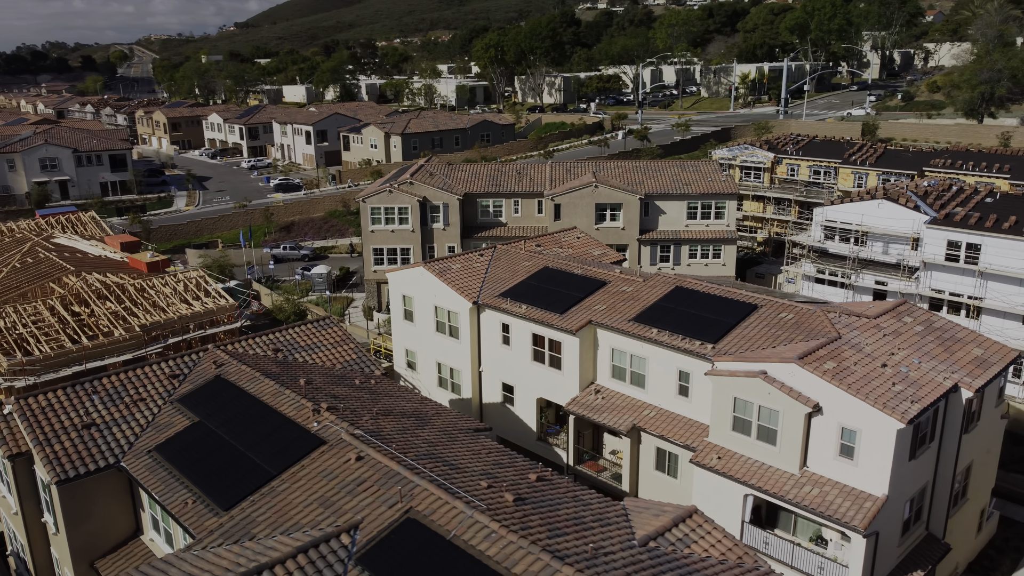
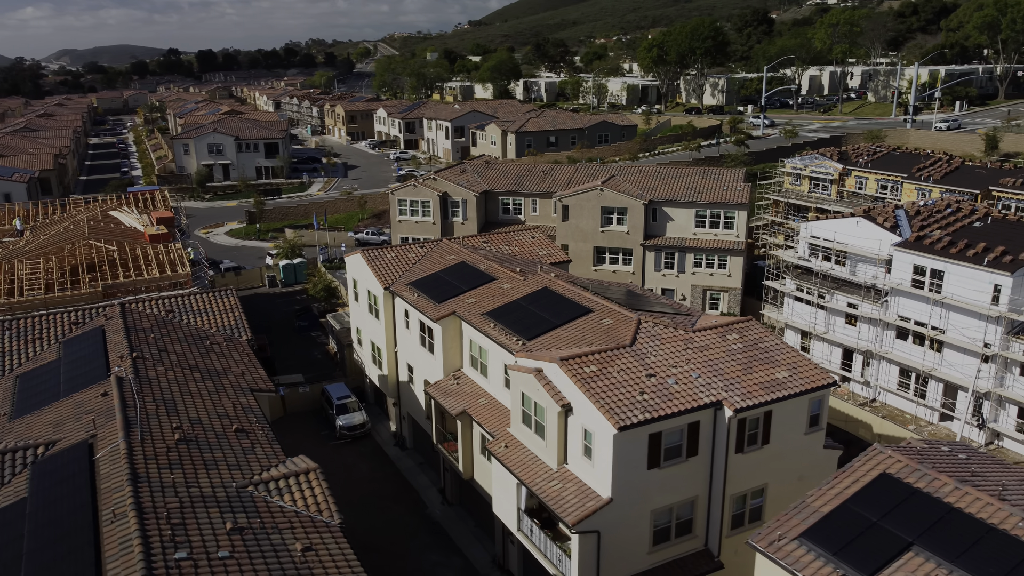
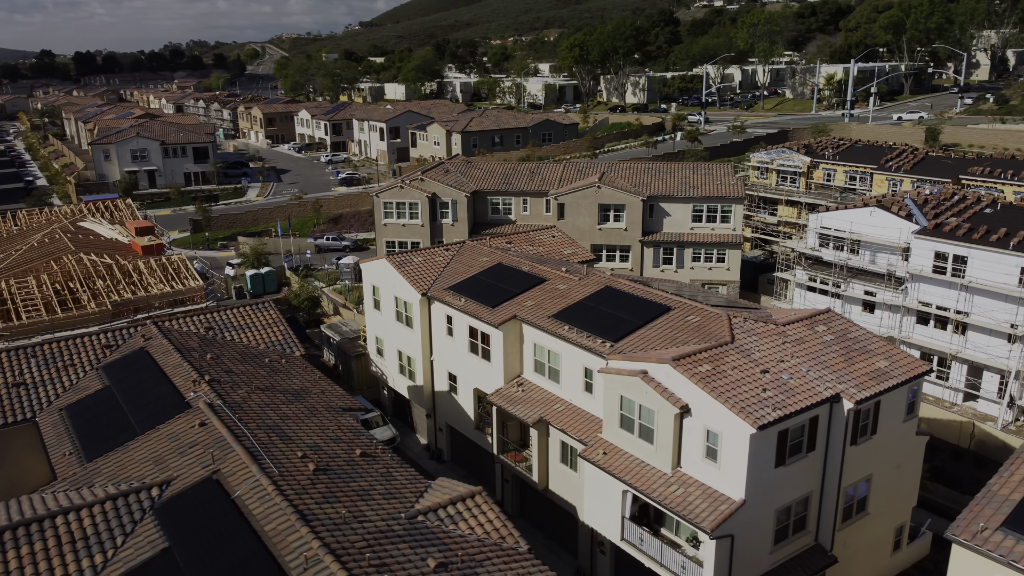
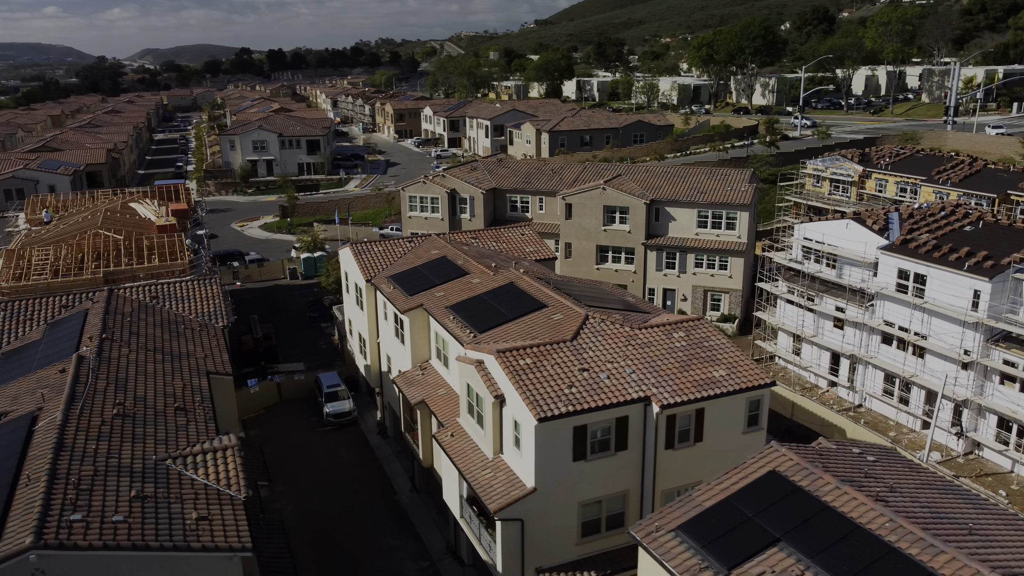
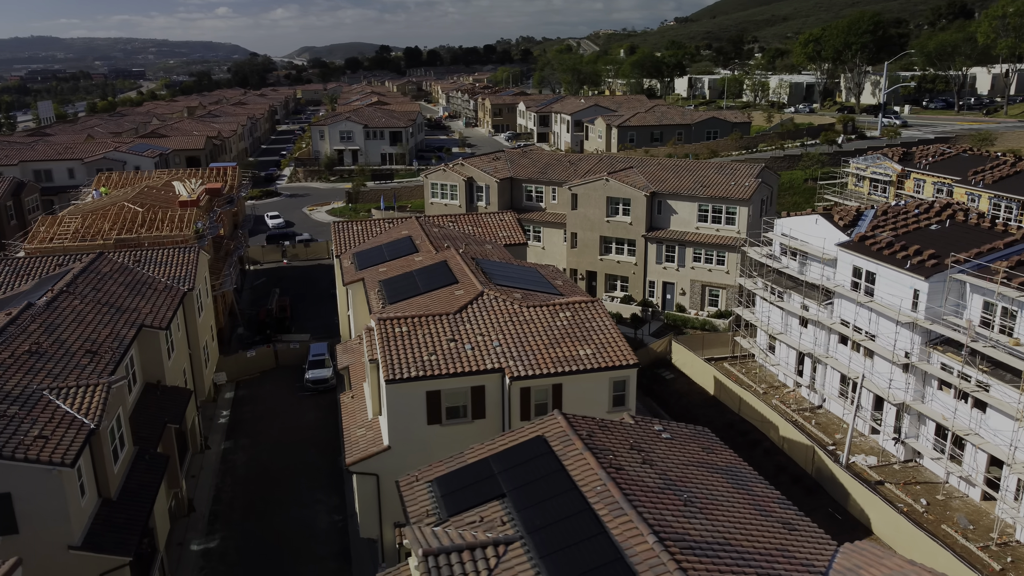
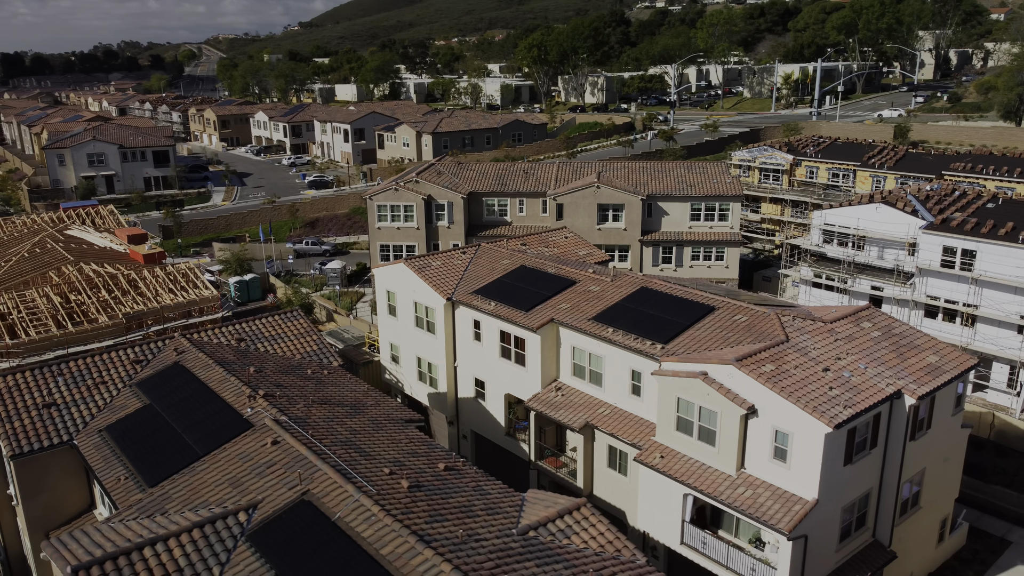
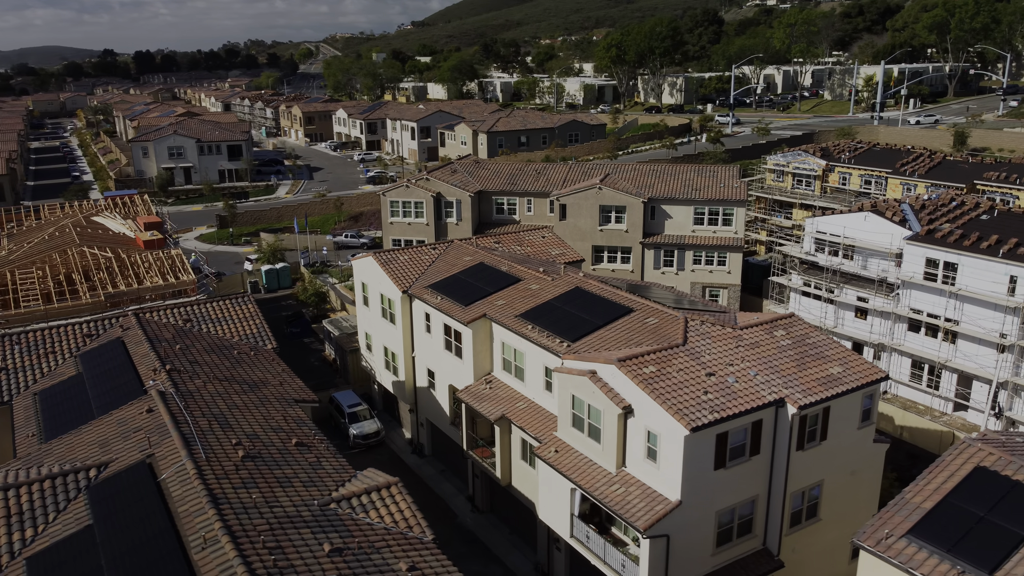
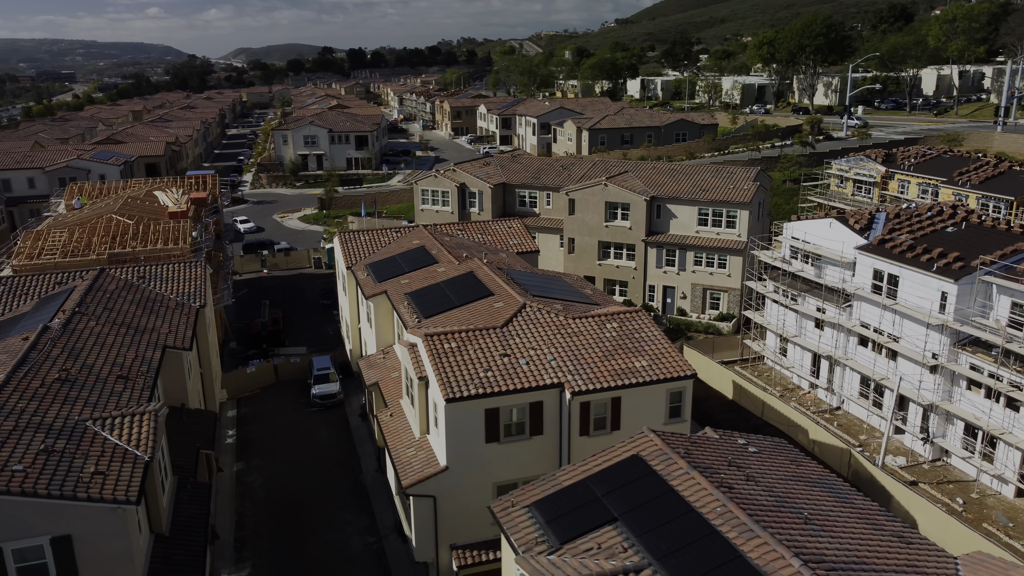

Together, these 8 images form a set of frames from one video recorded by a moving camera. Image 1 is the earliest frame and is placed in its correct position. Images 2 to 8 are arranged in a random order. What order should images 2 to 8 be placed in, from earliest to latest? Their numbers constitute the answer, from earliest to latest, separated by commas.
6, 3, 7, 2, 4, 8, 5
